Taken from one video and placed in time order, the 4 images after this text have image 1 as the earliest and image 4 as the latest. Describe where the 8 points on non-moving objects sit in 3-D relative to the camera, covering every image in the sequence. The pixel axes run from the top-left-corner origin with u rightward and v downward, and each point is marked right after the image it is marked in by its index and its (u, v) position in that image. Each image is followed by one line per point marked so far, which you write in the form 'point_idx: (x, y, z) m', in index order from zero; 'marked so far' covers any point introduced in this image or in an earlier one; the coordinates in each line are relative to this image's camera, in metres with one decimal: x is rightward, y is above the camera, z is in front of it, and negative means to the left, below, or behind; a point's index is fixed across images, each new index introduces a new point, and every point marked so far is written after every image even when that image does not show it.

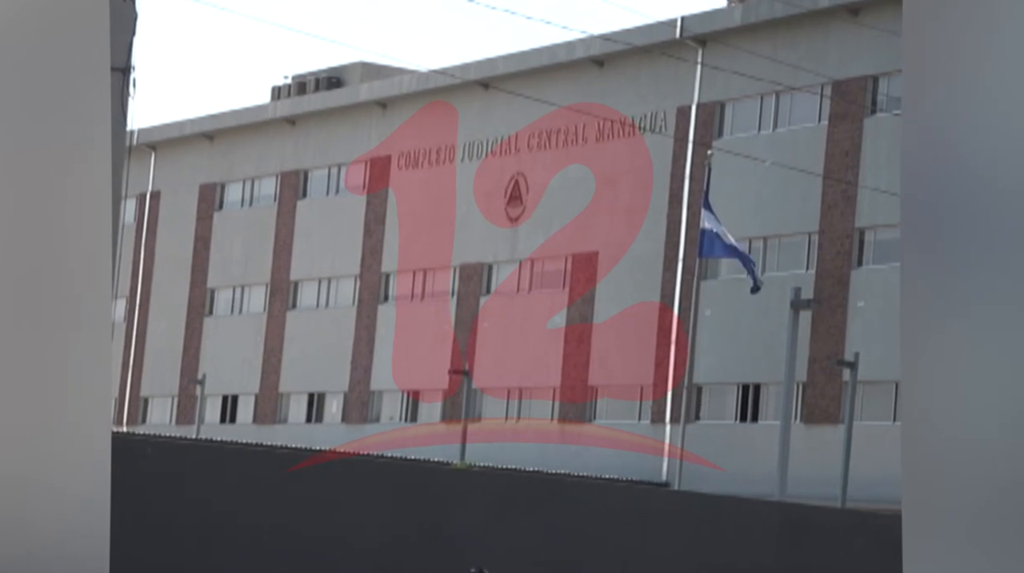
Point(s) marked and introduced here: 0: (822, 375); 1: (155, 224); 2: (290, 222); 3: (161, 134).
0: (+1.5, -0.4, +11.3) m
1: (-1.6, +0.3, +10.3) m
2: (-1.0, +0.3, +10.2) m
3: (-1.6, +0.7, +10.3) m
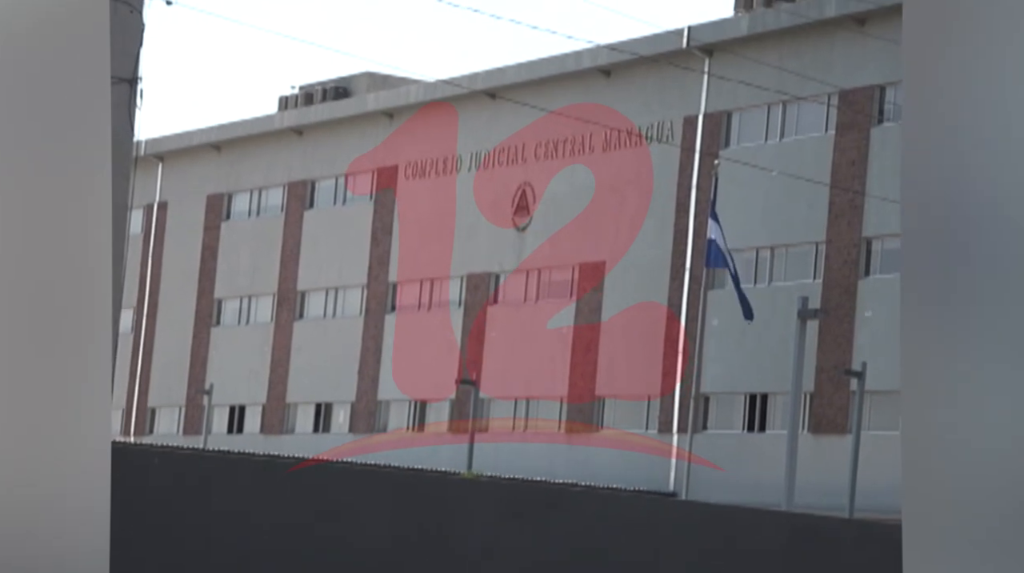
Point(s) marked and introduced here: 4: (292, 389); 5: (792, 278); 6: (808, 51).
0: (+1.5, -0.5, +11.3) m
1: (-1.6, +0.2, +10.4) m
2: (-1.0, +0.2, +10.2) m
3: (-1.5, +0.6, +10.3) m
4: (-1.0, -0.5, +10.2) m
5: (+1.3, 0.0, +11.1) m
6: (+1.5, +1.2, +11.4) m
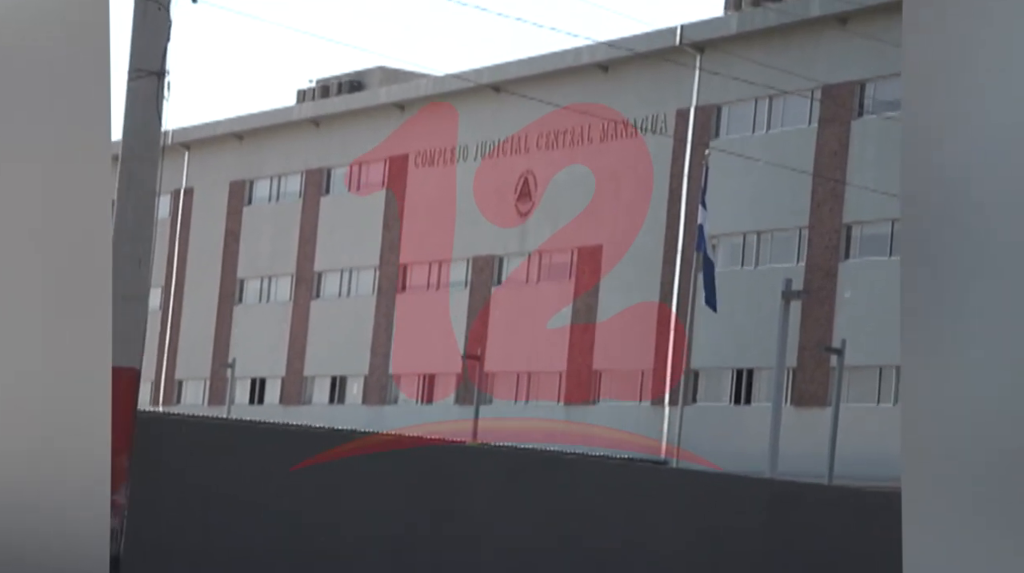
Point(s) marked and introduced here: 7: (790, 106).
0: (+1.6, -0.4, +12.0) m
1: (-1.6, +0.3, +11.0) m
2: (-0.9, +0.3, +10.9) m
3: (-1.5, +0.7, +11.0) m
4: (-1.0, -0.4, +10.8) m
5: (+1.4, +0.1, +11.8) m
6: (+1.5, +1.2, +12.0) m
7: (+1.4, +0.9, +11.9) m
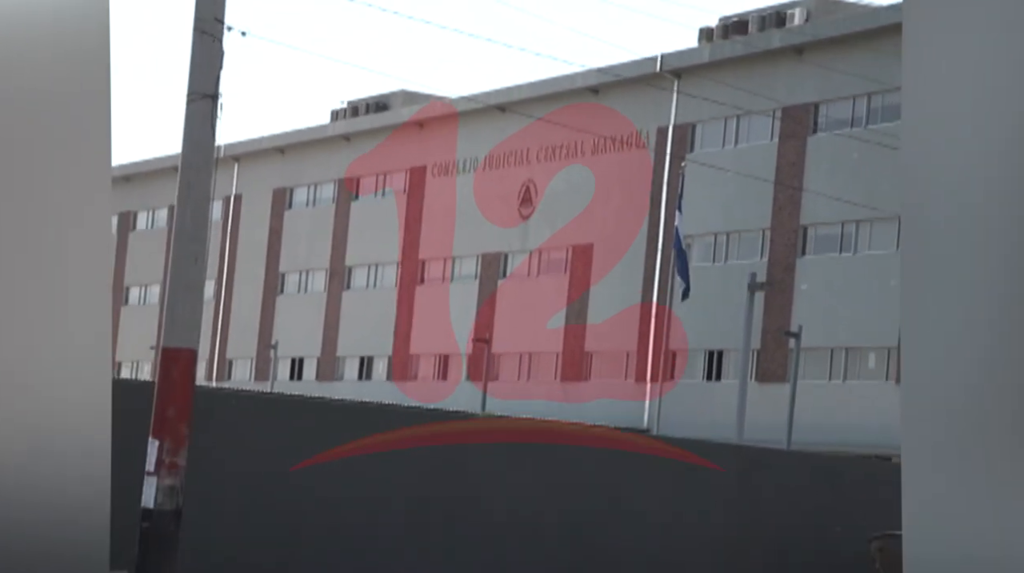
0: (+1.6, -0.4, +13.7) m
1: (-1.5, +0.4, +12.8) m
2: (-0.9, +0.4, +12.6) m
3: (-1.5, +0.8, +12.7) m
4: (-0.9, -0.3, +12.6) m
5: (+1.4, +0.2, +13.5) m
6: (+1.5, +1.3, +13.8) m
7: (+1.5, +1.0, +13.6) m
